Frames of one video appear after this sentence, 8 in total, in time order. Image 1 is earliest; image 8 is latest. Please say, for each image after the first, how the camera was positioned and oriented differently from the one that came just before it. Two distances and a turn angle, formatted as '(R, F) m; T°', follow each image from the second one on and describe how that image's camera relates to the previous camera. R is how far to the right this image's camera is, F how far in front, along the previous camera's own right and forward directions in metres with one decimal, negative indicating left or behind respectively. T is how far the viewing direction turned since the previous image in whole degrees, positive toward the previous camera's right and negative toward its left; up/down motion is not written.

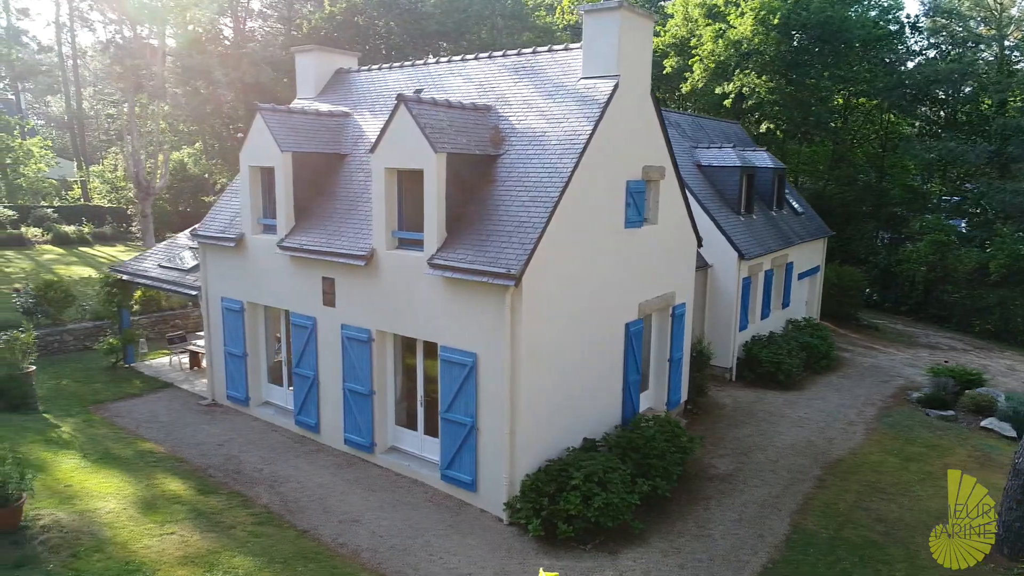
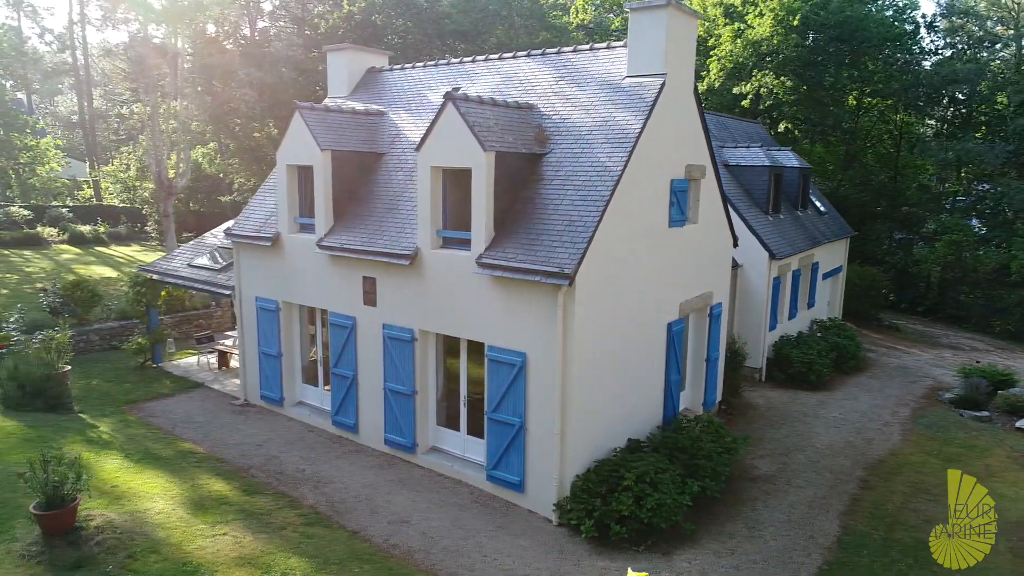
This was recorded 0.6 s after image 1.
(-0.8, +0.1) m; 0°
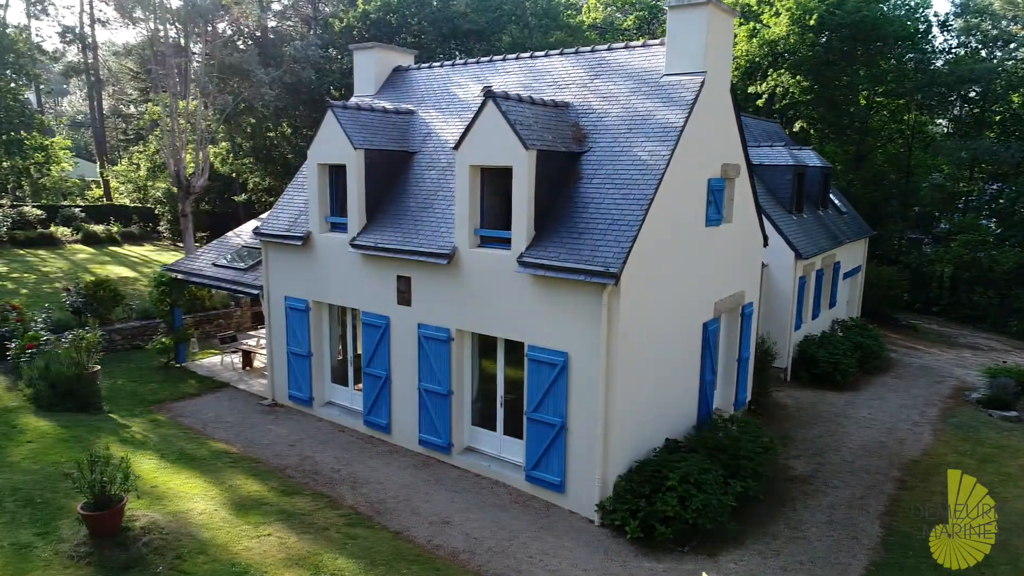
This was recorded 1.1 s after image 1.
(-0.7, +0.1) m; 0°
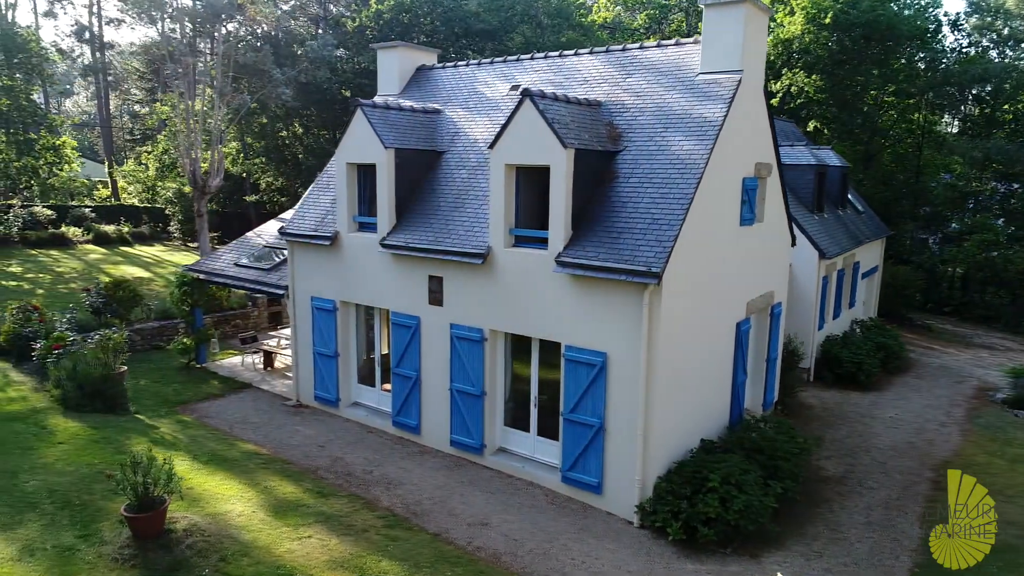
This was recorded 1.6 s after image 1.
(-0.6, +0.1) m; 0°
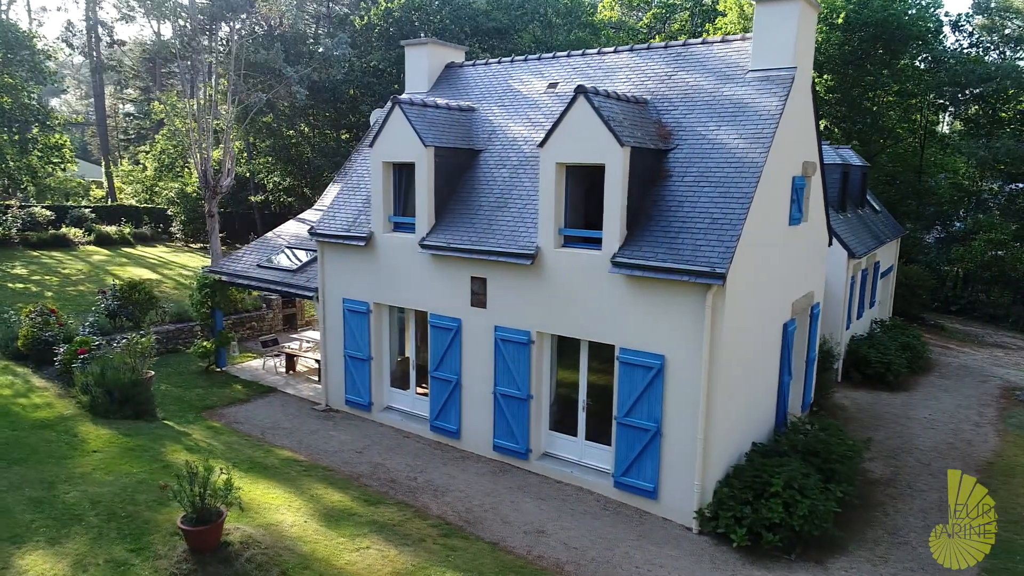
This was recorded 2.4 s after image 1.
(-1.0, +0.3) m; +1°
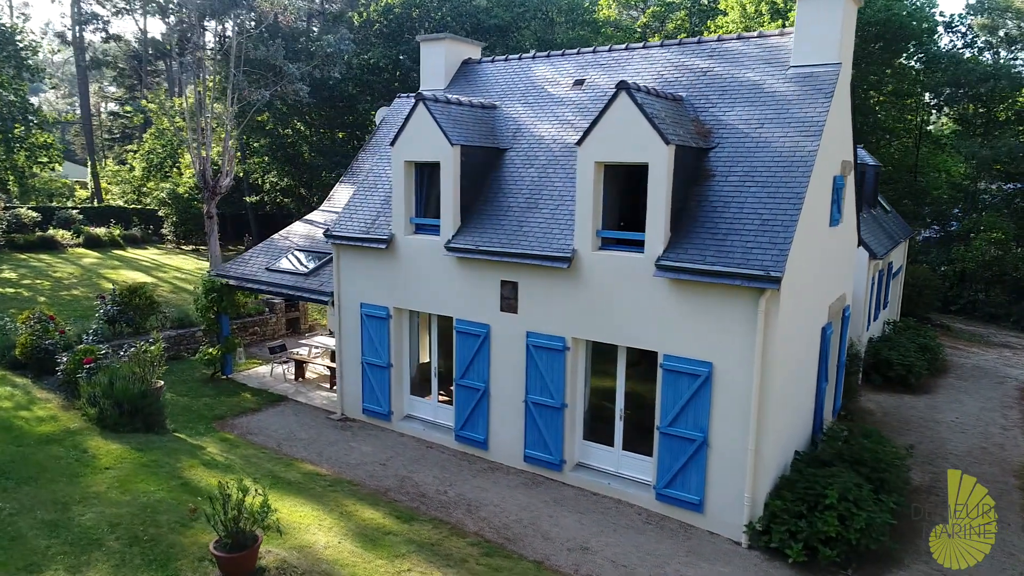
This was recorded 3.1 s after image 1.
(-0.8, +0.5) m; +1°
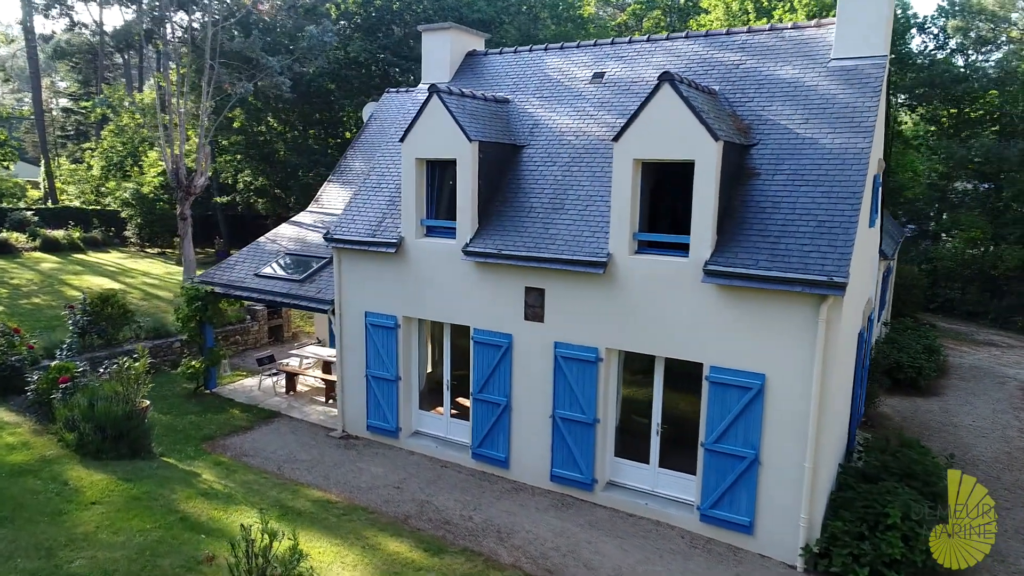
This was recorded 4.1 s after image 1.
(-1.0, +0.9) m; +3°
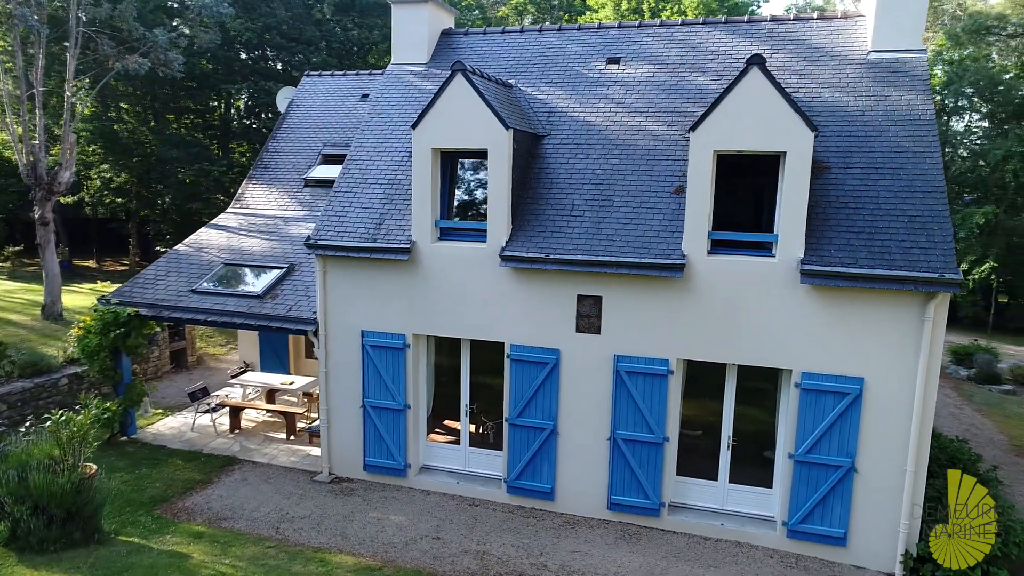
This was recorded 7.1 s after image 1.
(-3.1, +1.8) m; +14°
